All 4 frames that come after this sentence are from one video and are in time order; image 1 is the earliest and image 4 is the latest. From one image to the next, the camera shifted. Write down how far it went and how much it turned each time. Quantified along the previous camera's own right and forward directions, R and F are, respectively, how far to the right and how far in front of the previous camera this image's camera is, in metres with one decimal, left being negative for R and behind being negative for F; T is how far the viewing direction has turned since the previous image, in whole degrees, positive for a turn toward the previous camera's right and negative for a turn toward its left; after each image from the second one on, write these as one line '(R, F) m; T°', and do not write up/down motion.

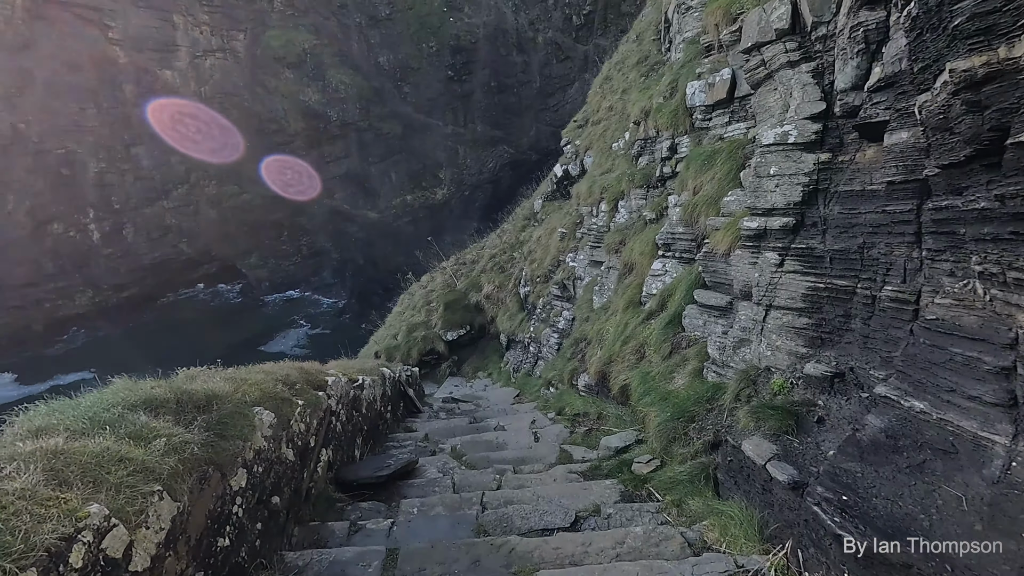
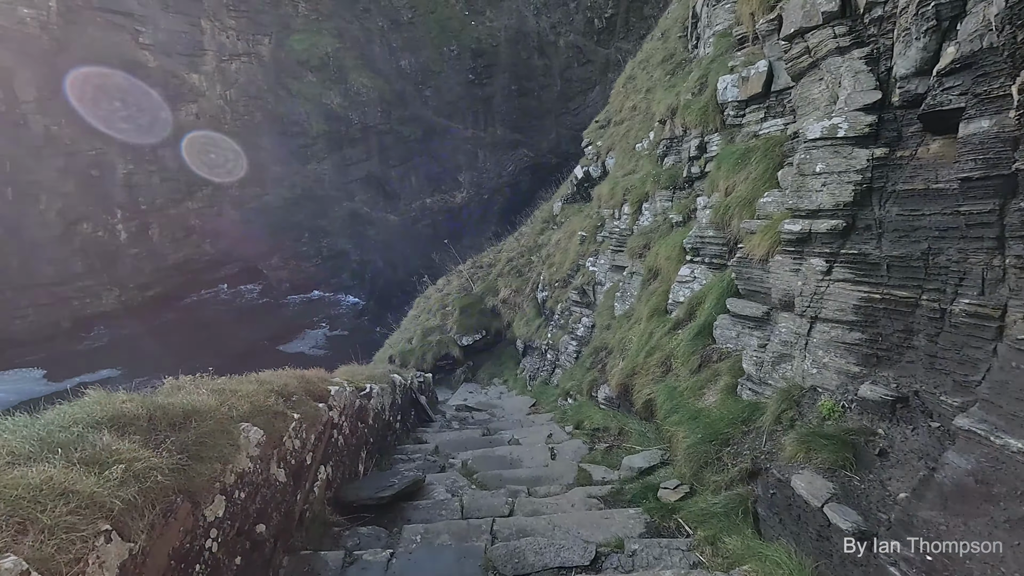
(0.0, +0.4) m; -2°
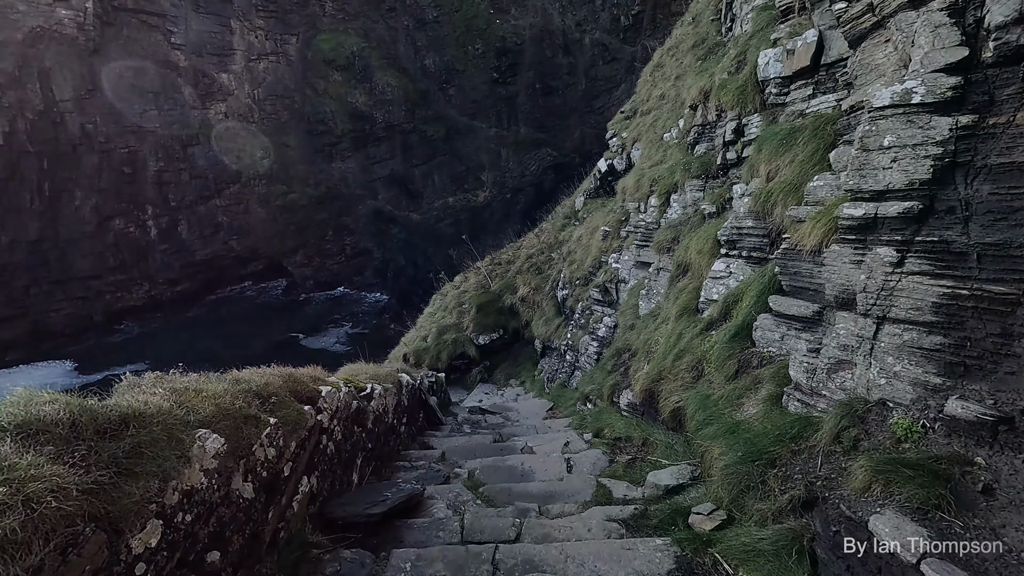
(+0.1, +0.6) m; -2°
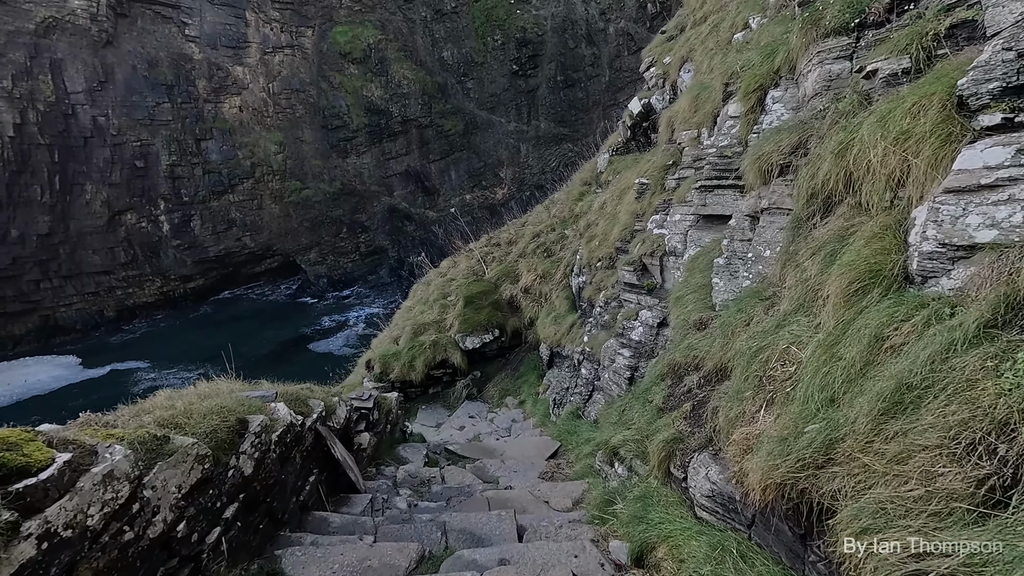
(+0.5, +3.7) m; -2°
